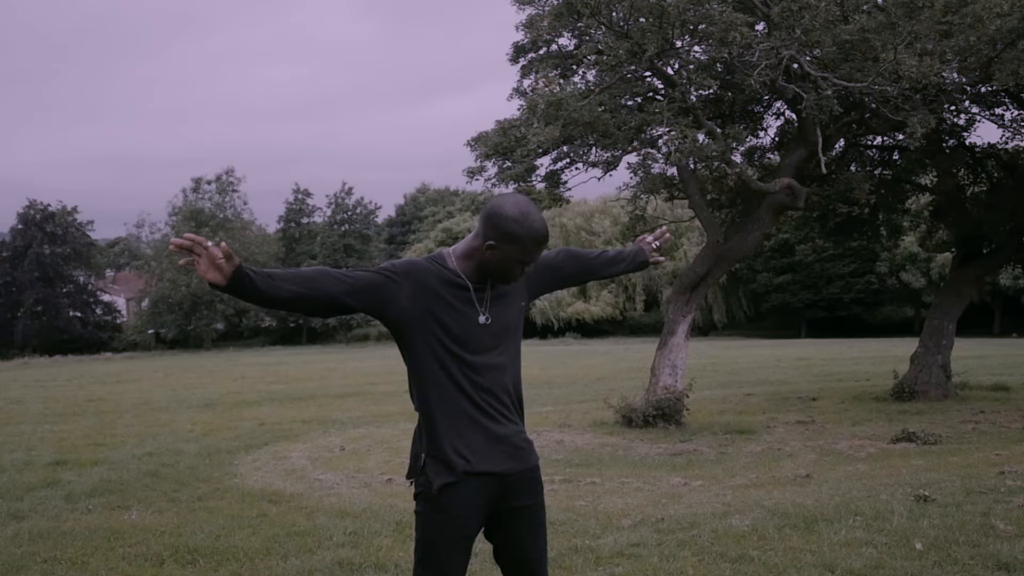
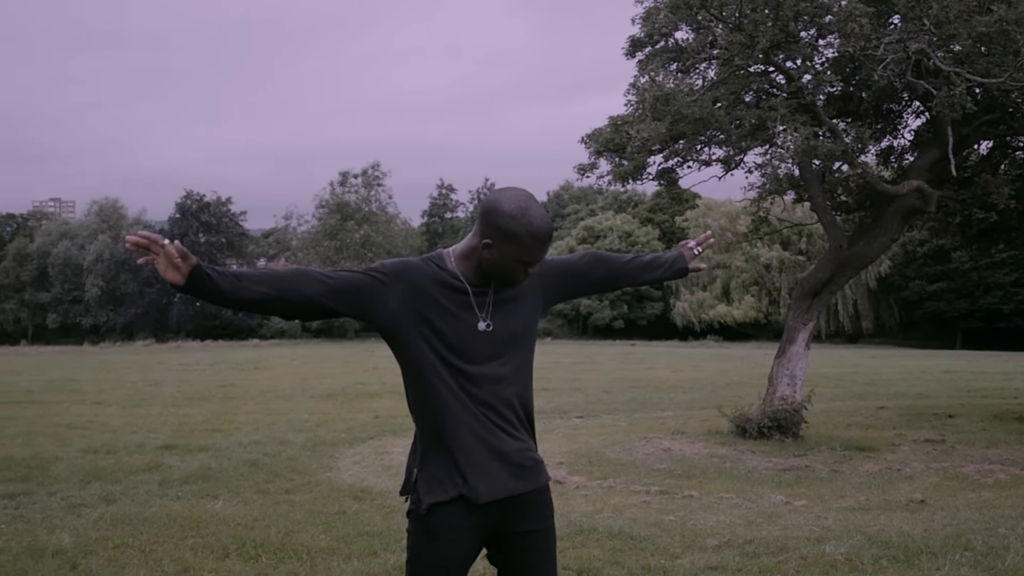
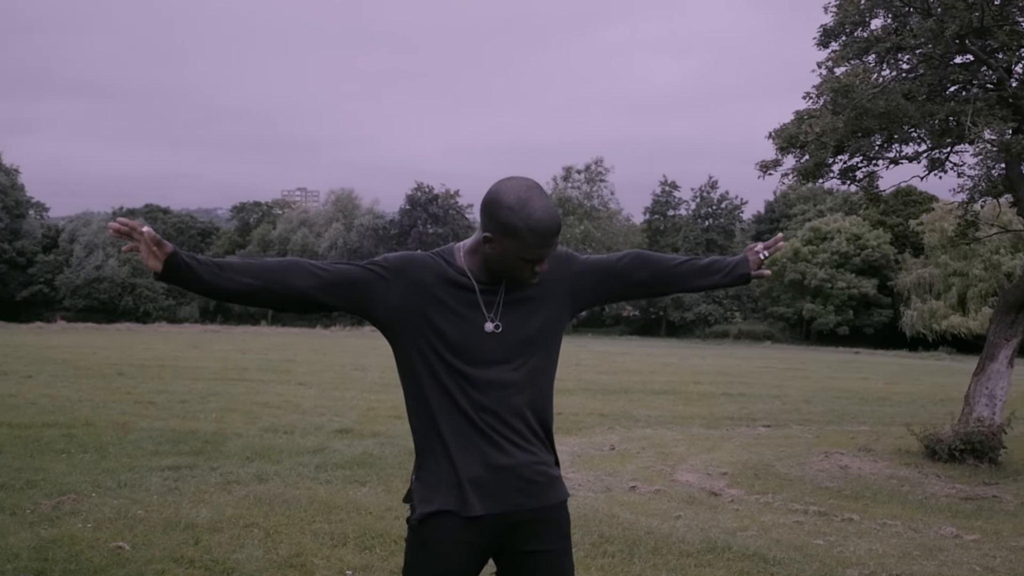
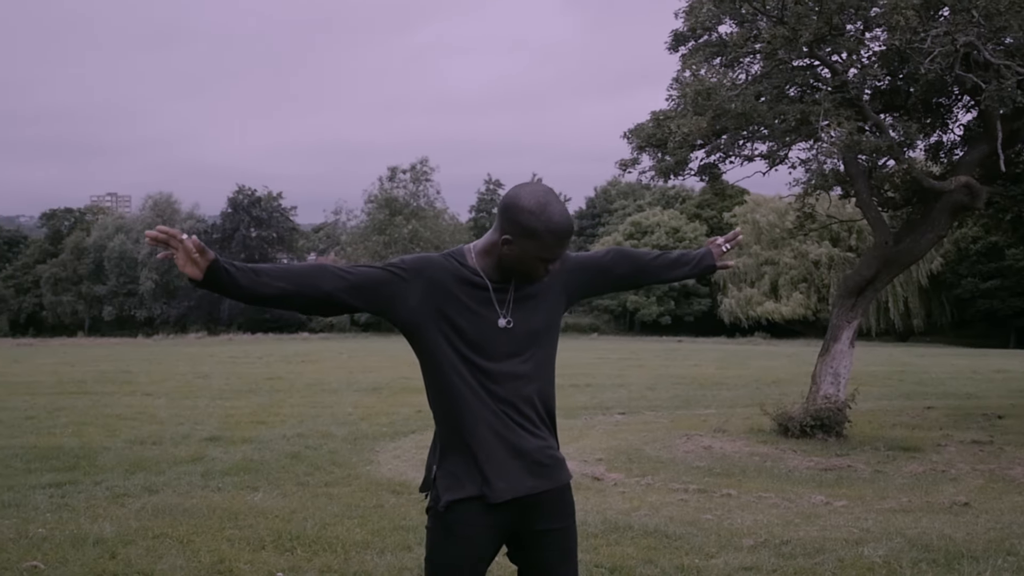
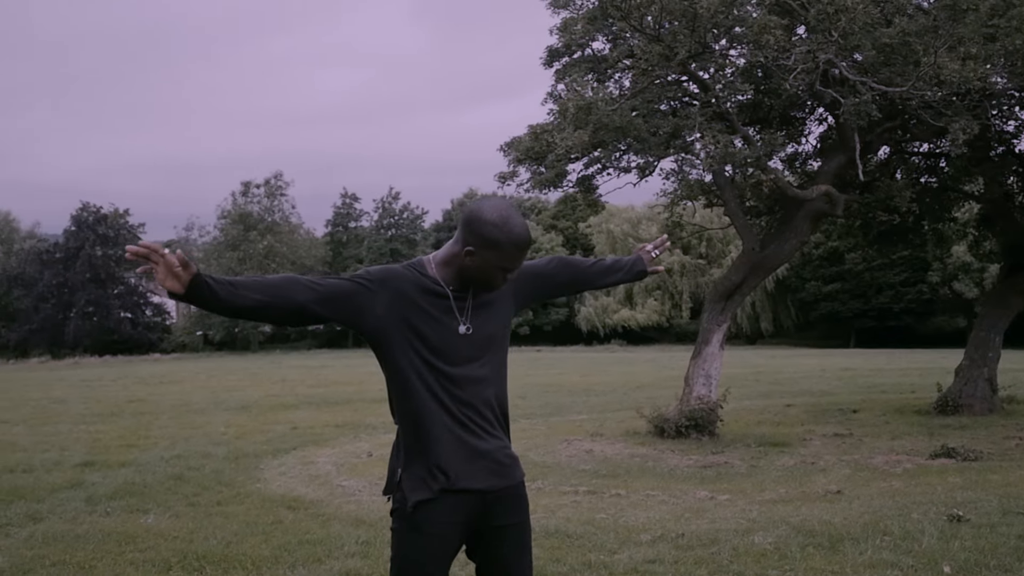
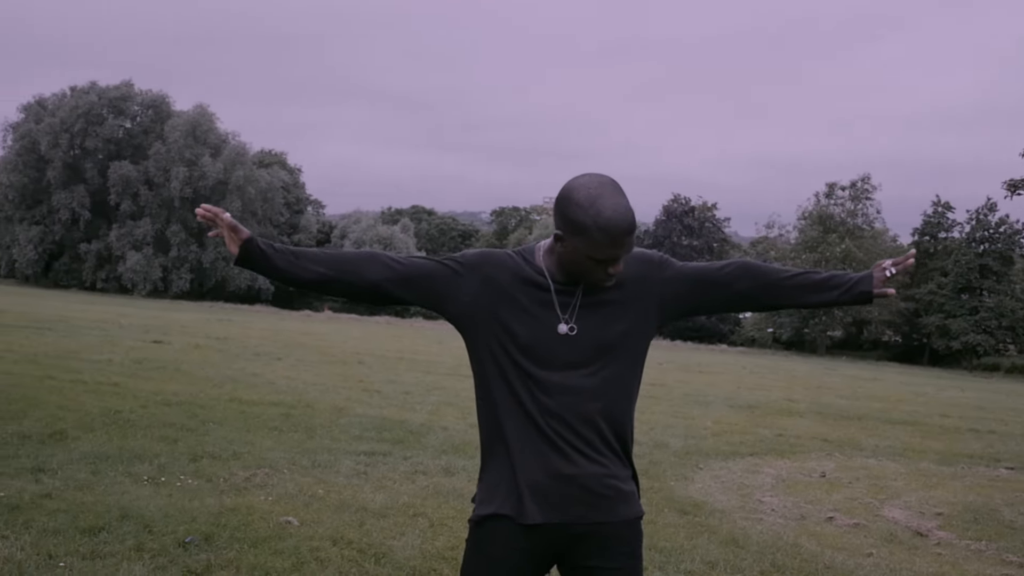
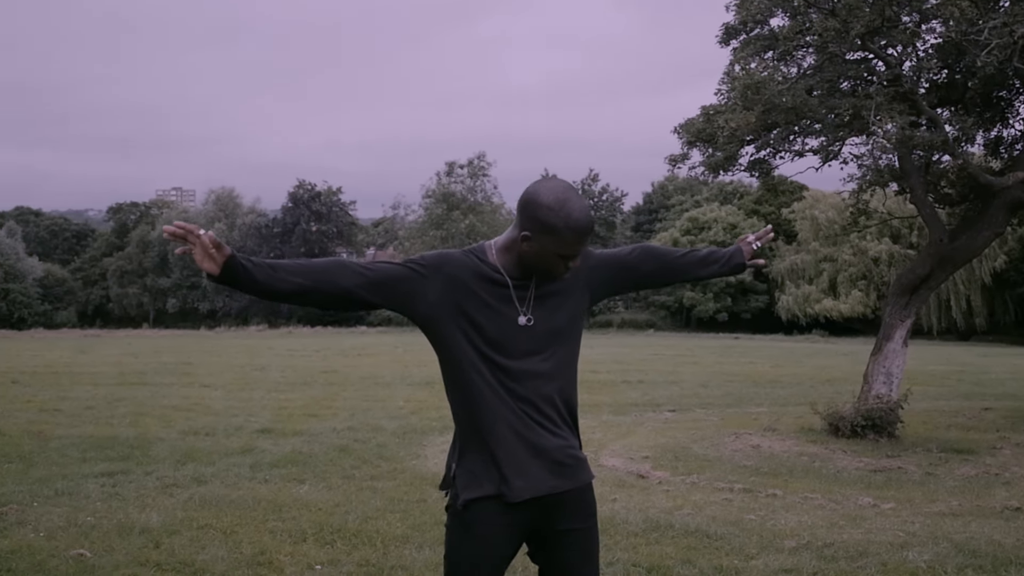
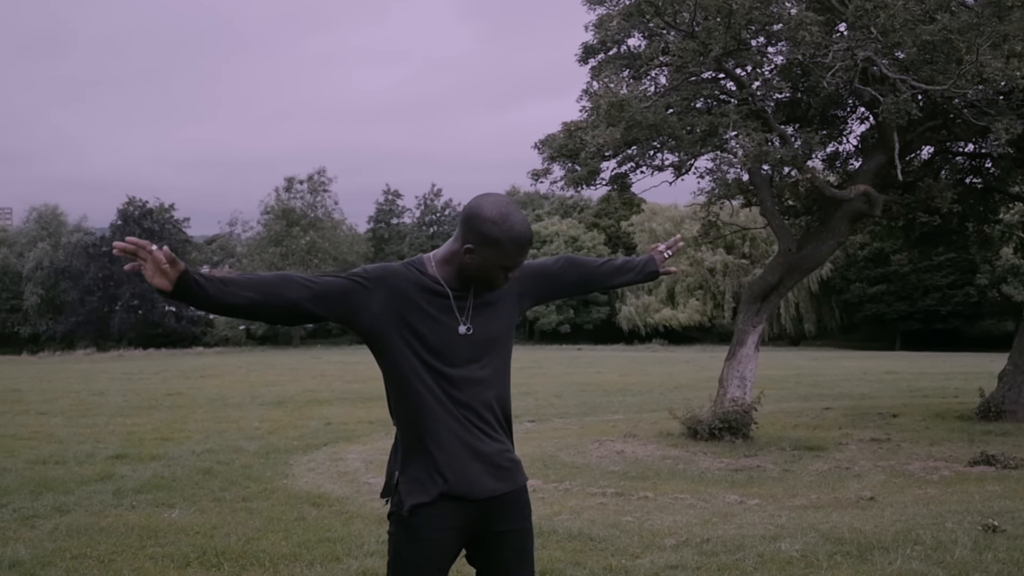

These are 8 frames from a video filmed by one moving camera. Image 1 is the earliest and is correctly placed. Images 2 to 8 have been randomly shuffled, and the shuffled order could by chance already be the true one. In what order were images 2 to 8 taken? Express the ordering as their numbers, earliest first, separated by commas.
5, 8, 2, 4, 7, 3, 6
